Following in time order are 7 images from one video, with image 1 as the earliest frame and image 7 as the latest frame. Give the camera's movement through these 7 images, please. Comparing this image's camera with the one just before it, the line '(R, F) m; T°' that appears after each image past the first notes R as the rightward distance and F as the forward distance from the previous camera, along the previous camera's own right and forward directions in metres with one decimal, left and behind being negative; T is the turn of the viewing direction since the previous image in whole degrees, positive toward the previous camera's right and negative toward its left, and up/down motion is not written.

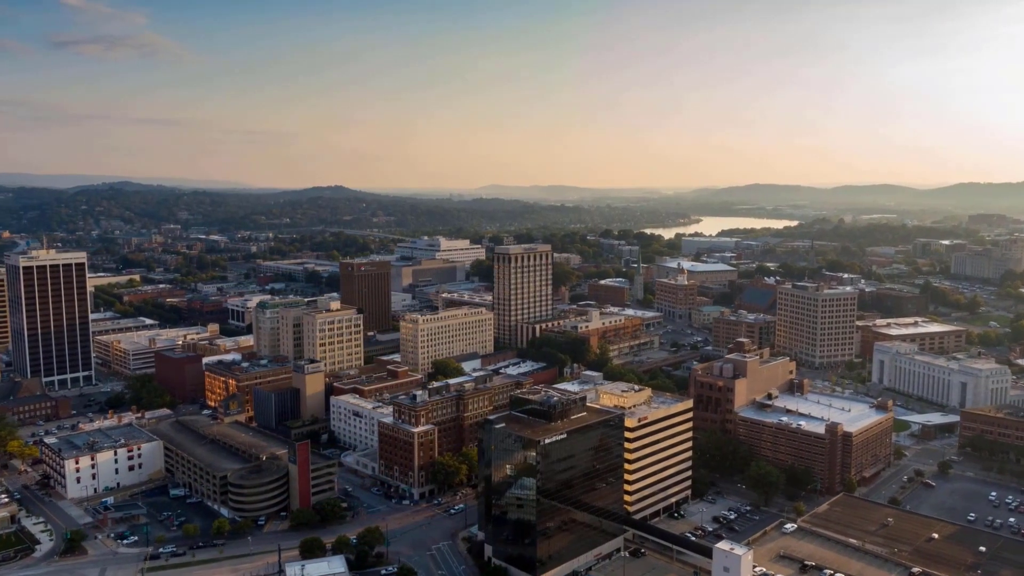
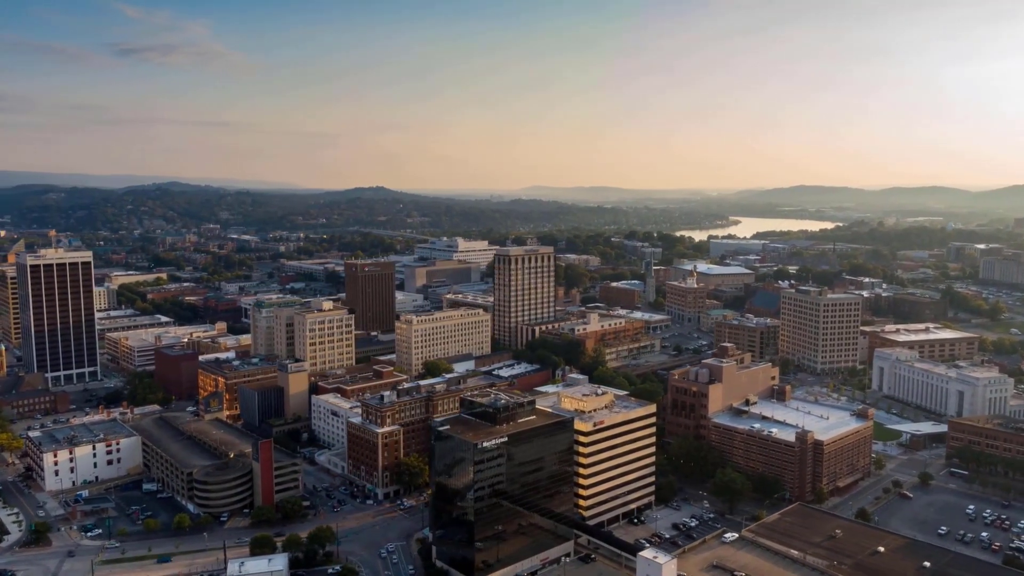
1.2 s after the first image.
(+4.4, +0.2) m; -3°
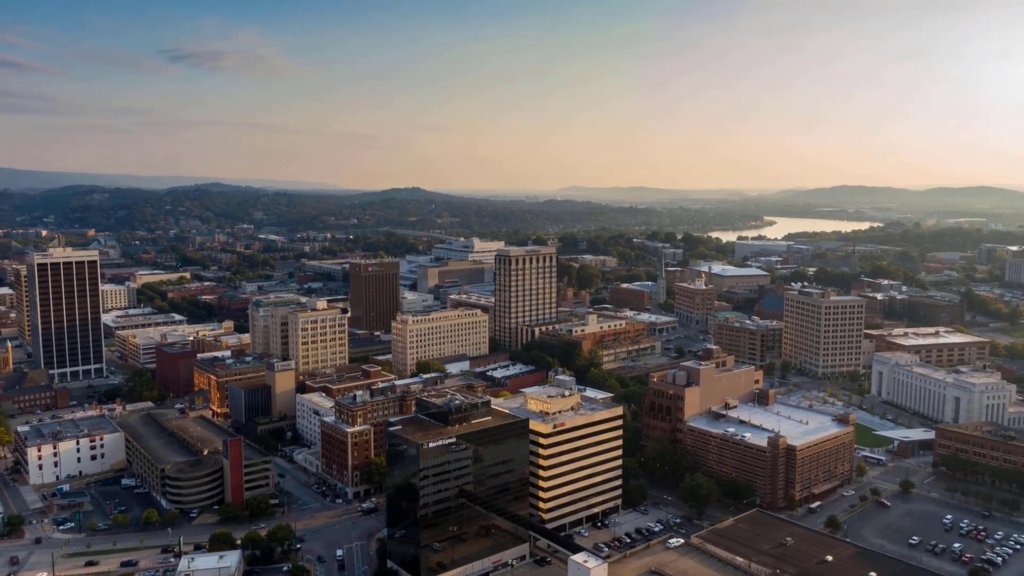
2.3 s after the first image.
(+3.9, +0.2) m; -3°
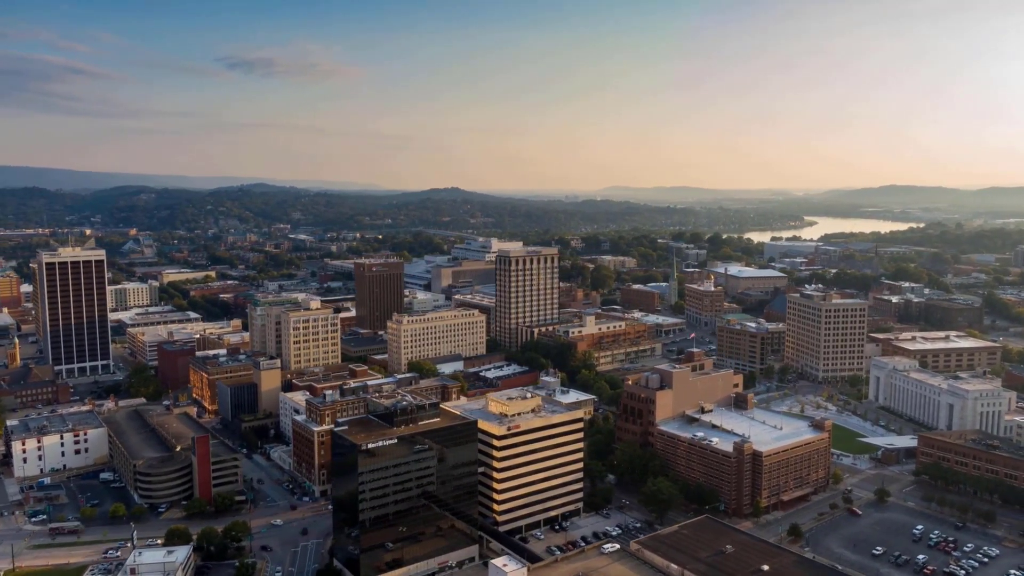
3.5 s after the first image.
(+4.4, +0.3) m; -3°
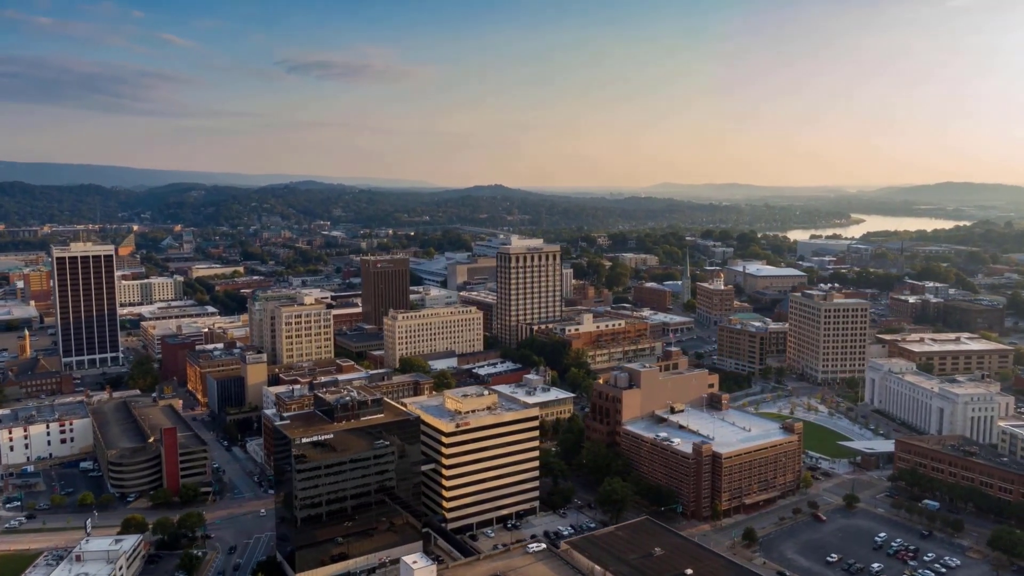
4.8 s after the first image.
(+4.9, +0.3) m; -3°
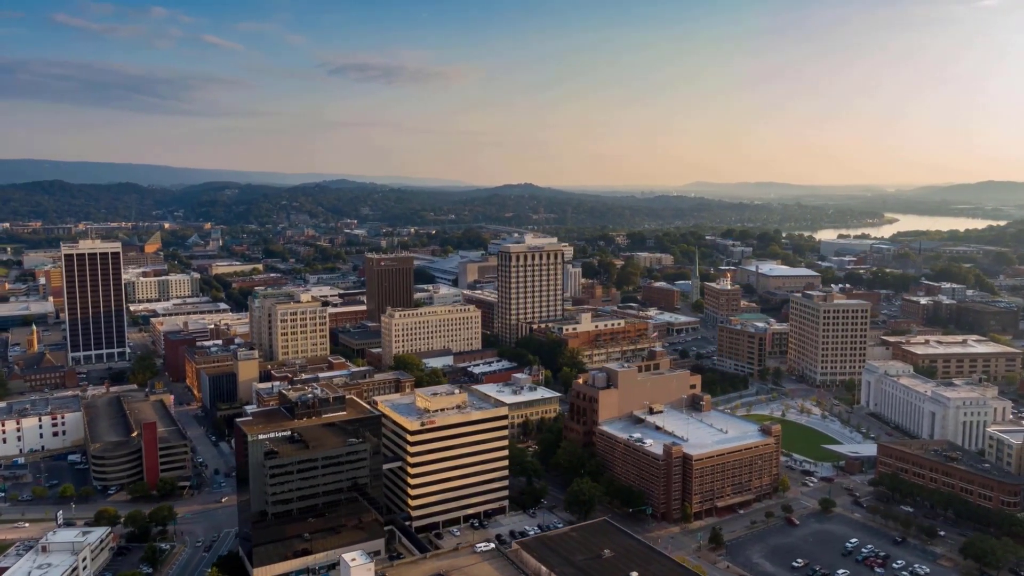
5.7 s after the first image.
(+3.4, +0.2) m; -2°
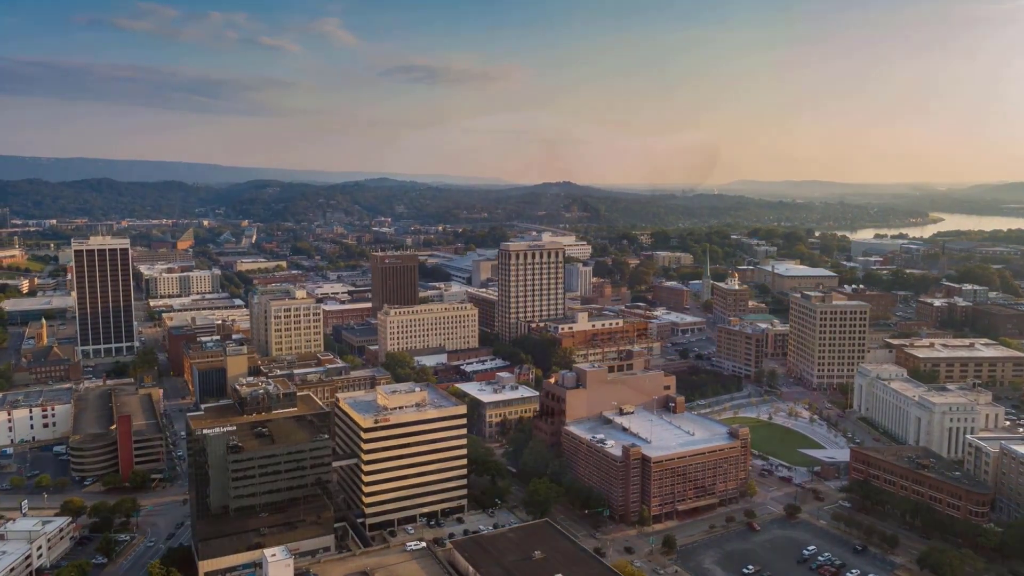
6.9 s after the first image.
(+4.4, +0.3) m; -3°
